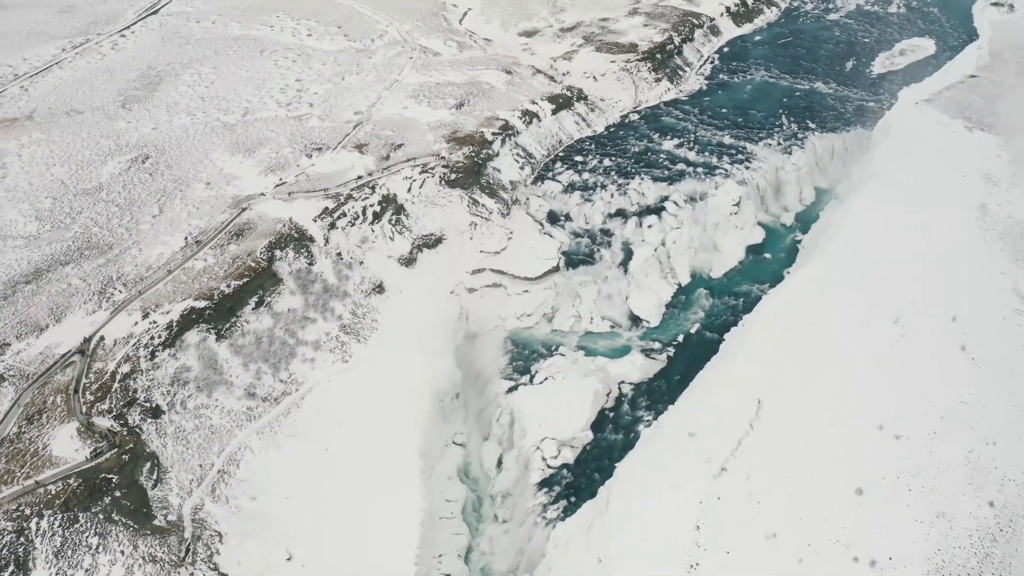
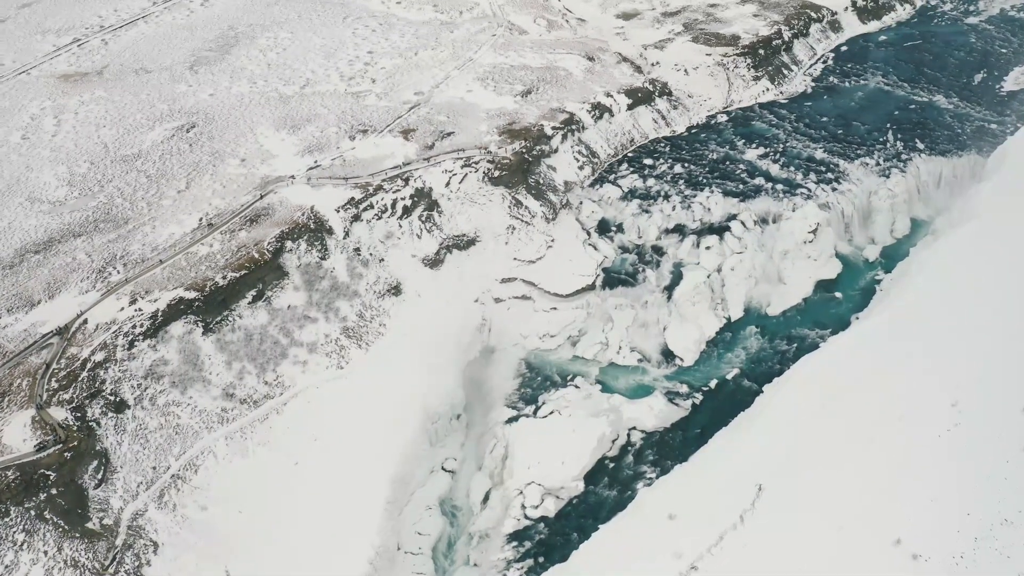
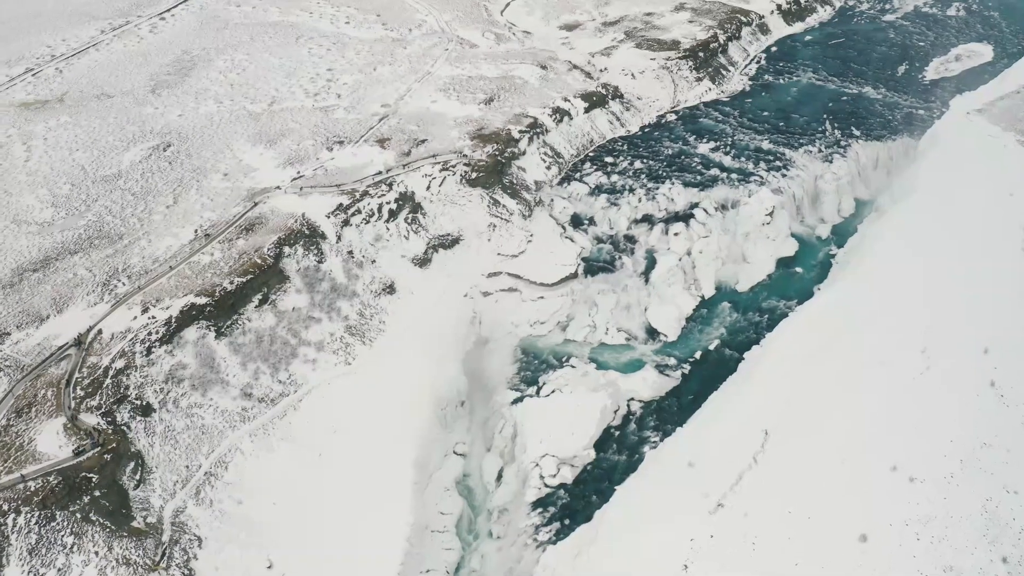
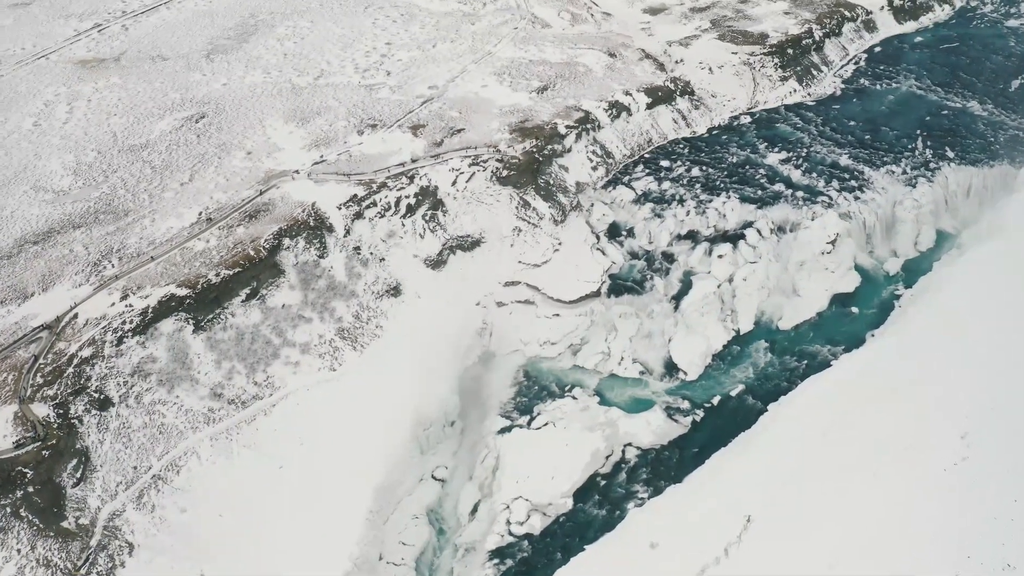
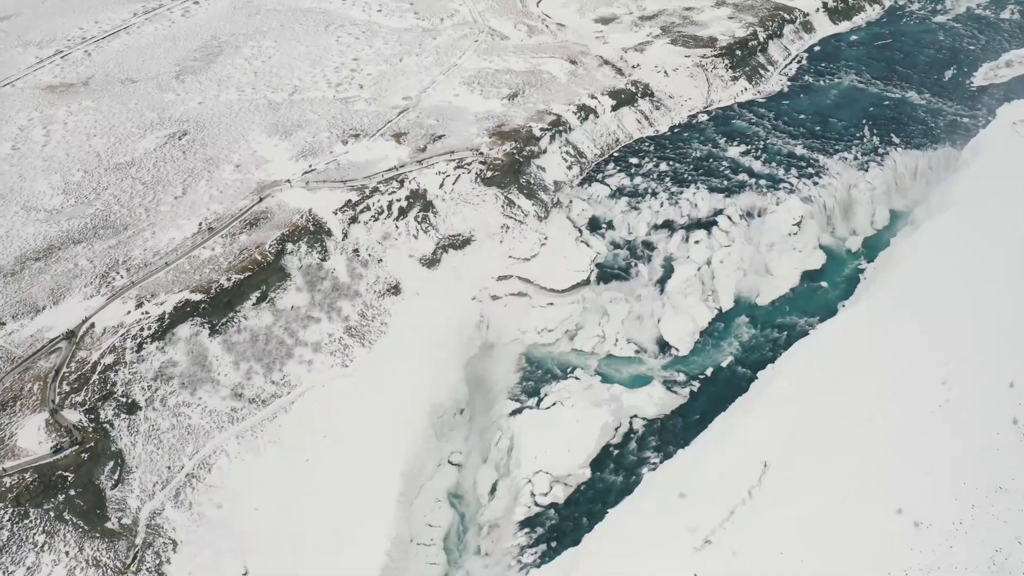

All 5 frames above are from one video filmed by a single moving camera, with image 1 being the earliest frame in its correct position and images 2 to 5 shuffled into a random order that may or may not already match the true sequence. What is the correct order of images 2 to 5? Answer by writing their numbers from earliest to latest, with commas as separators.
3, 5, 2, 4
